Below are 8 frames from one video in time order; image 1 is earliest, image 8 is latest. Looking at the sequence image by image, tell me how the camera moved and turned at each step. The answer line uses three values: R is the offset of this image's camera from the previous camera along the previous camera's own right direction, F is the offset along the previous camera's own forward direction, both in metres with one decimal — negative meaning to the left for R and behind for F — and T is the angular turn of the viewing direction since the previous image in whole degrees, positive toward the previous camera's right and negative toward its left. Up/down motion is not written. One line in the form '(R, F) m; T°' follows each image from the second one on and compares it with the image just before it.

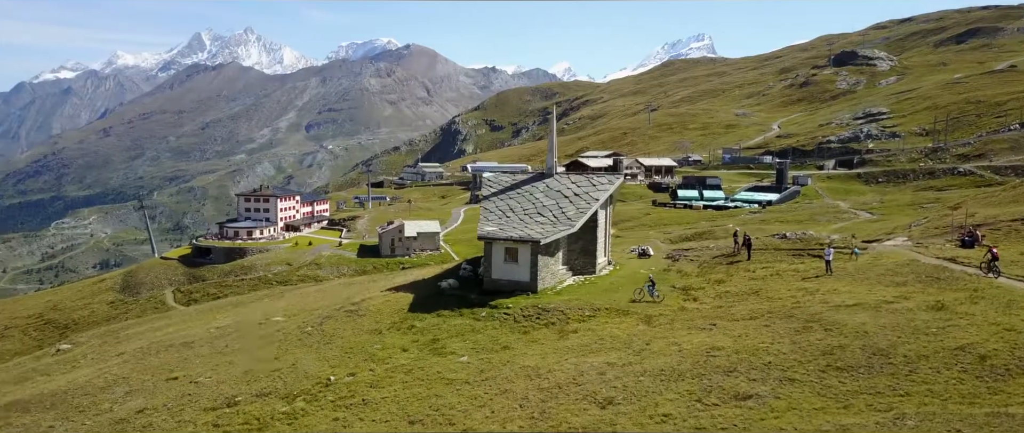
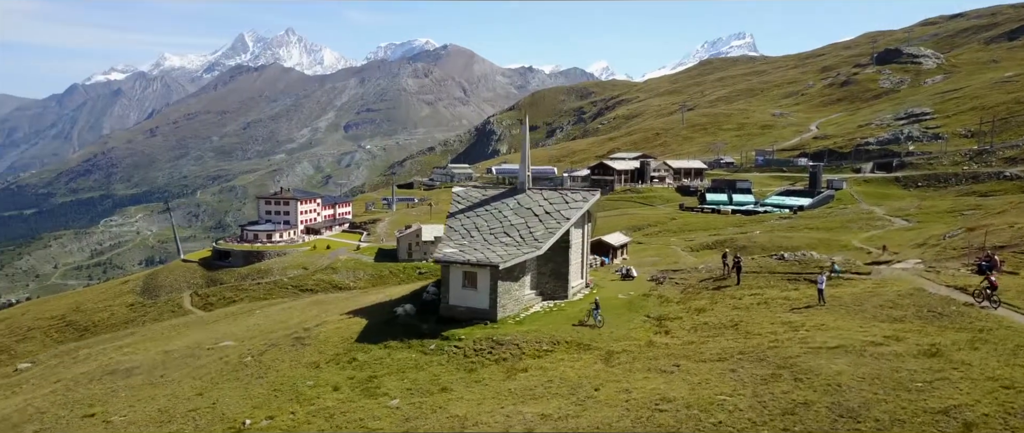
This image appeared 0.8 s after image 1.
(+2.7, +2.2) m; -3°
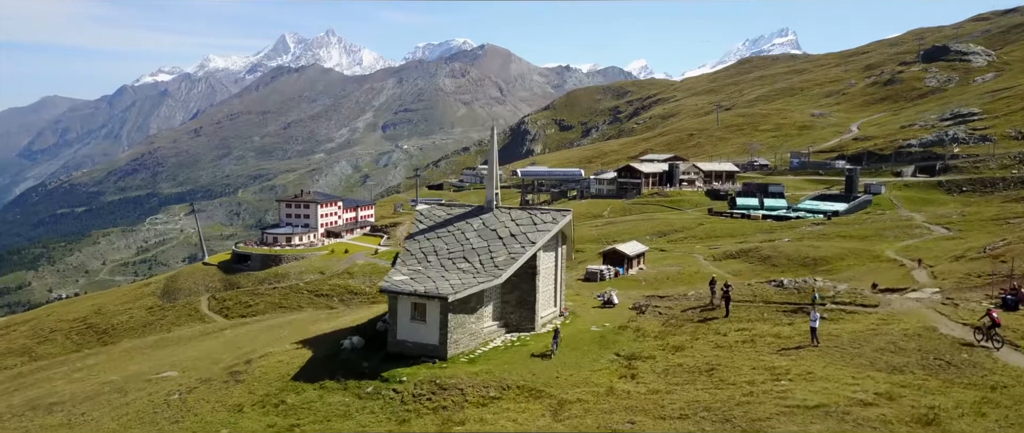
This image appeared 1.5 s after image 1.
(+2.6, +2.5) m; -3°
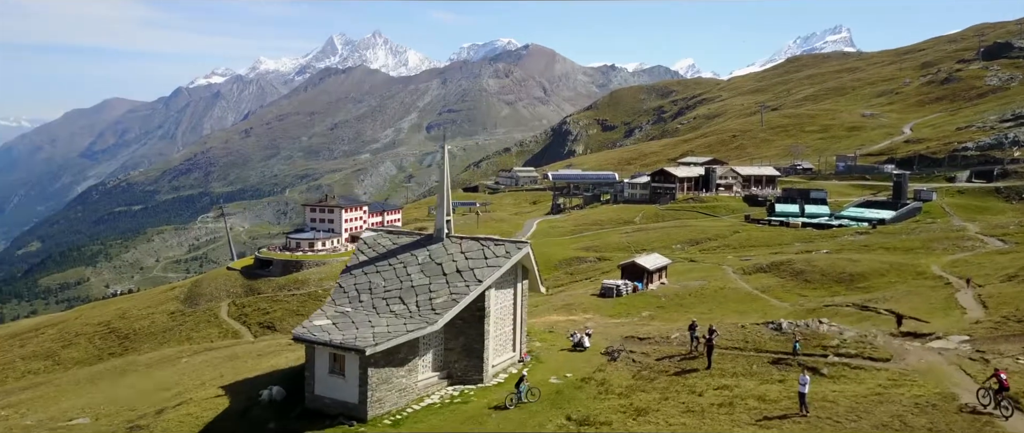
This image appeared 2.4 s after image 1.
(+3.0, +3.4) m; -4°
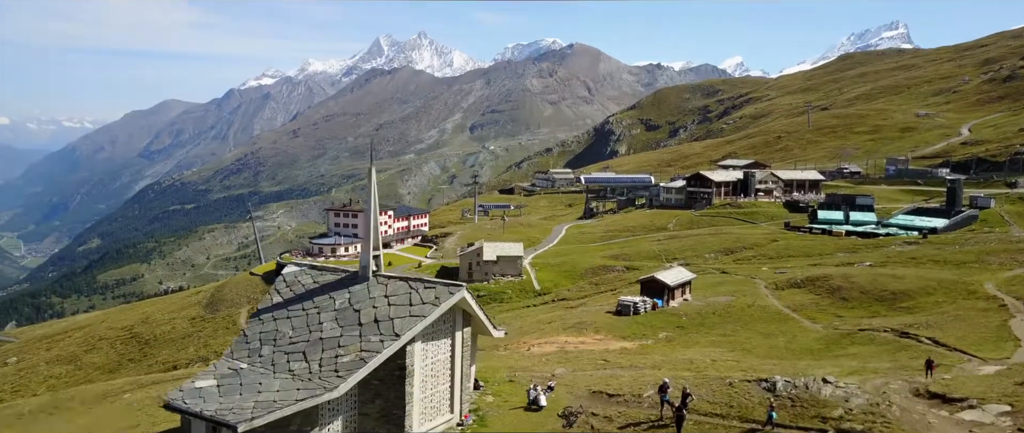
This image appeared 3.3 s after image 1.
(+2.9, +3.7) m; -4°
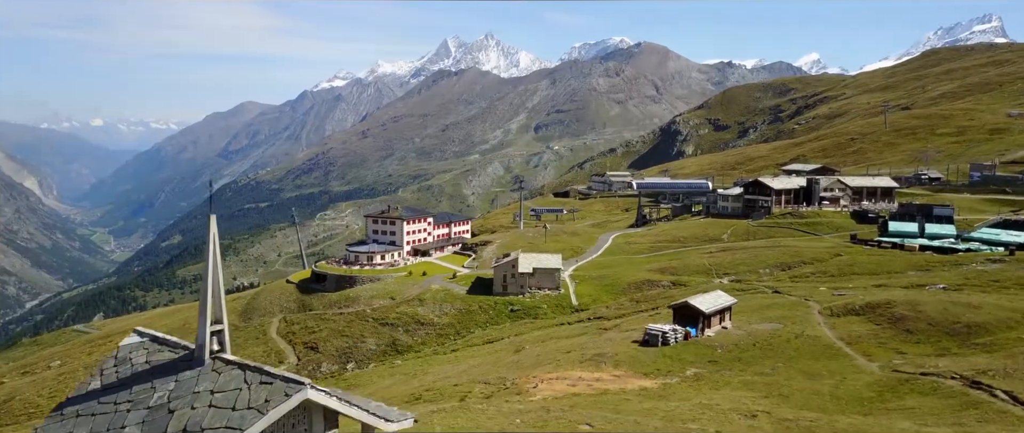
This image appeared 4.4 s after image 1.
(+3.8, +5.2) m; -5°
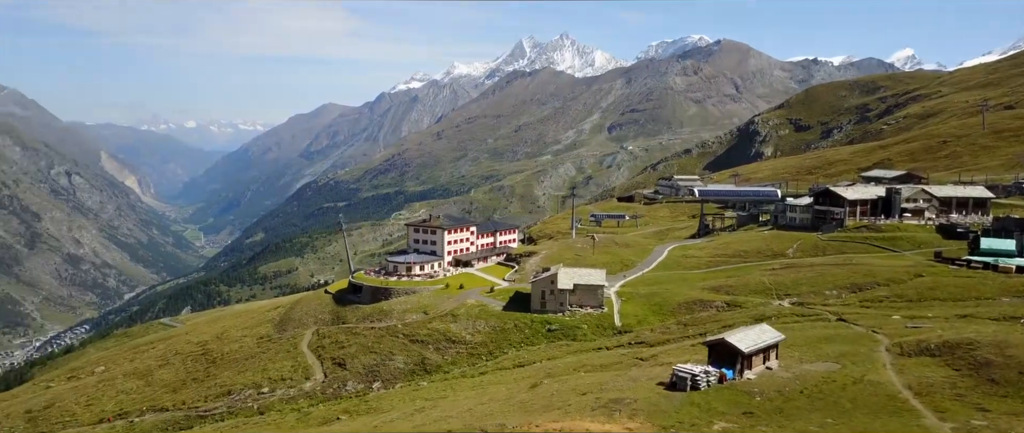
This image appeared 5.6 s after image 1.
(+4.4, +6.1) m; -6°
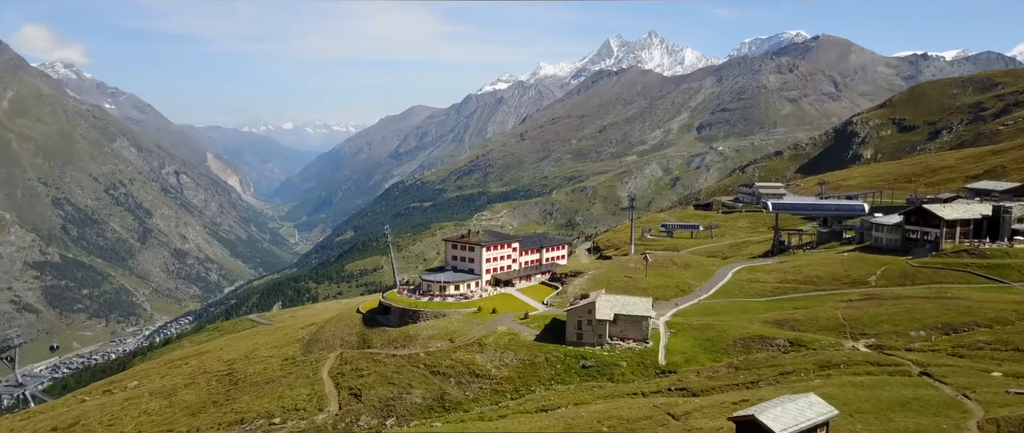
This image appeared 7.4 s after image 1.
(+6.0, +8.9) m; -7°
